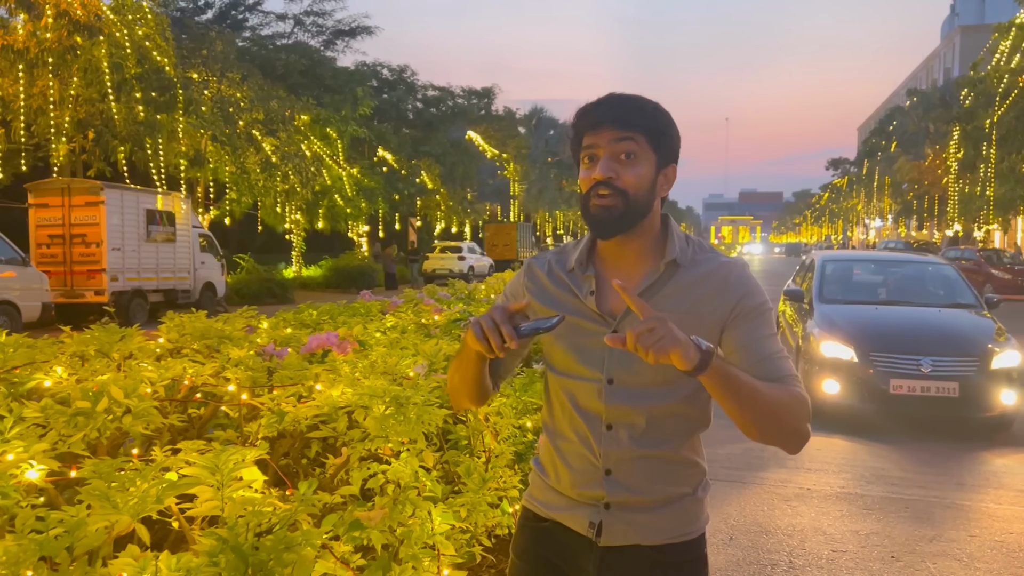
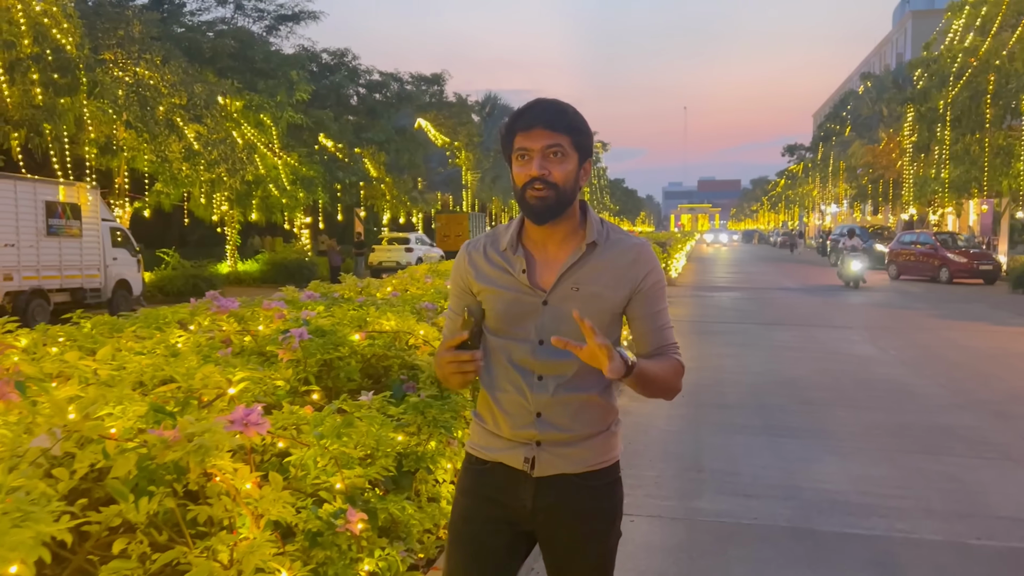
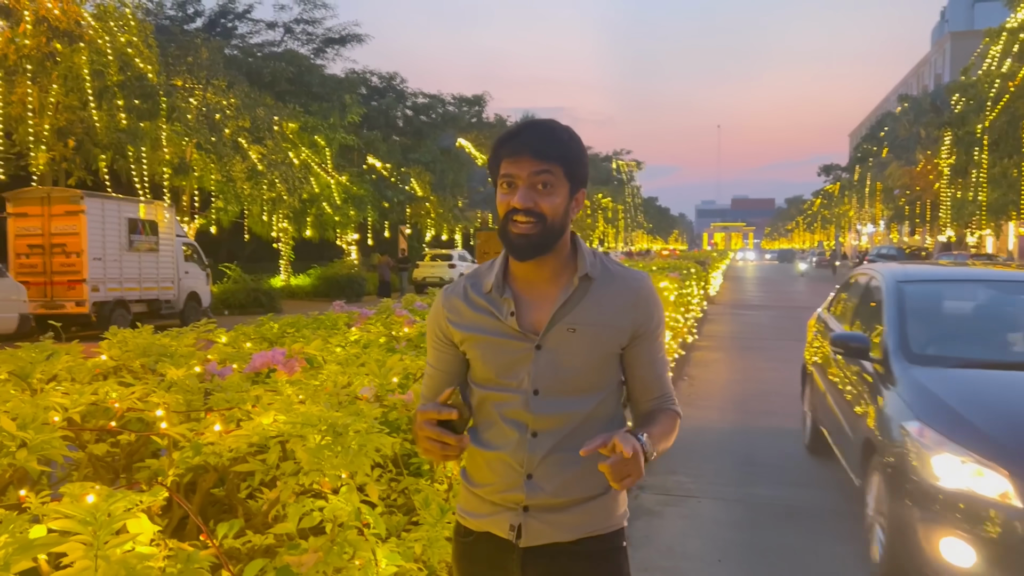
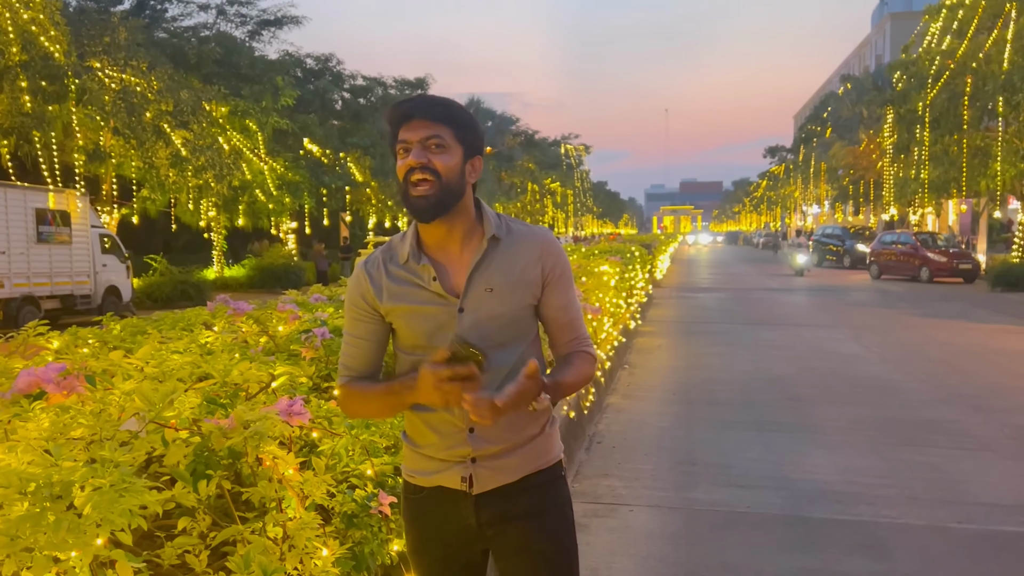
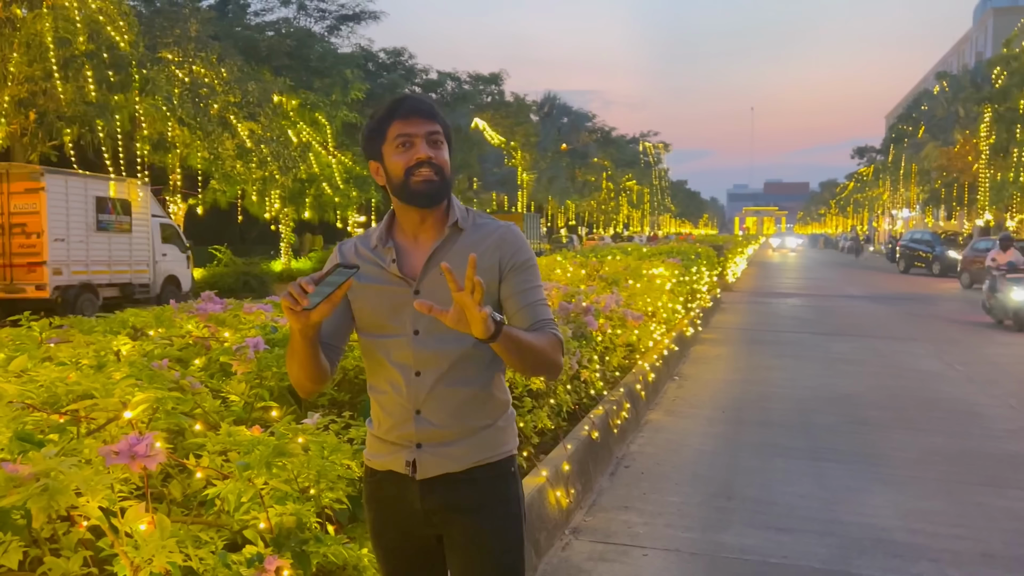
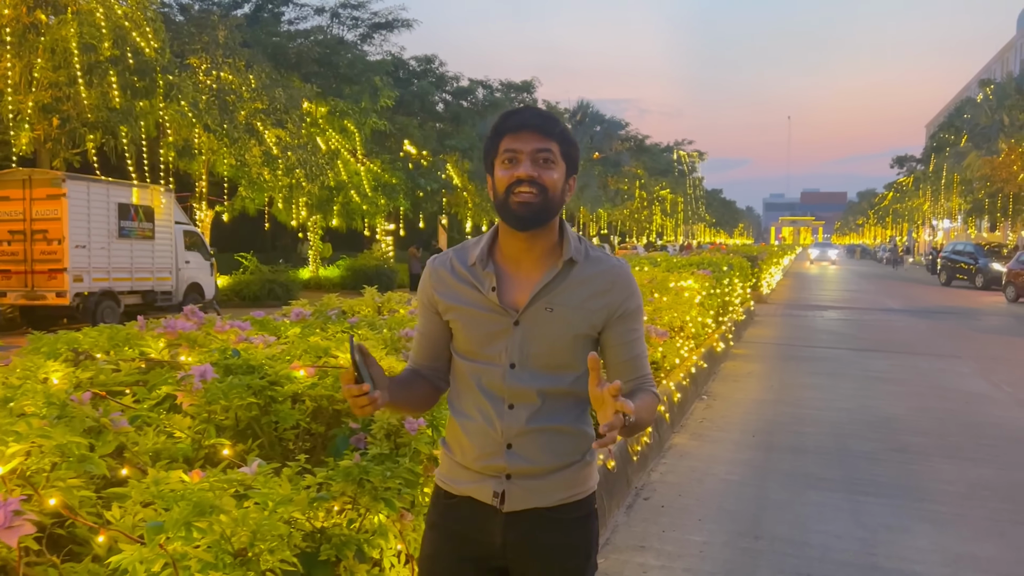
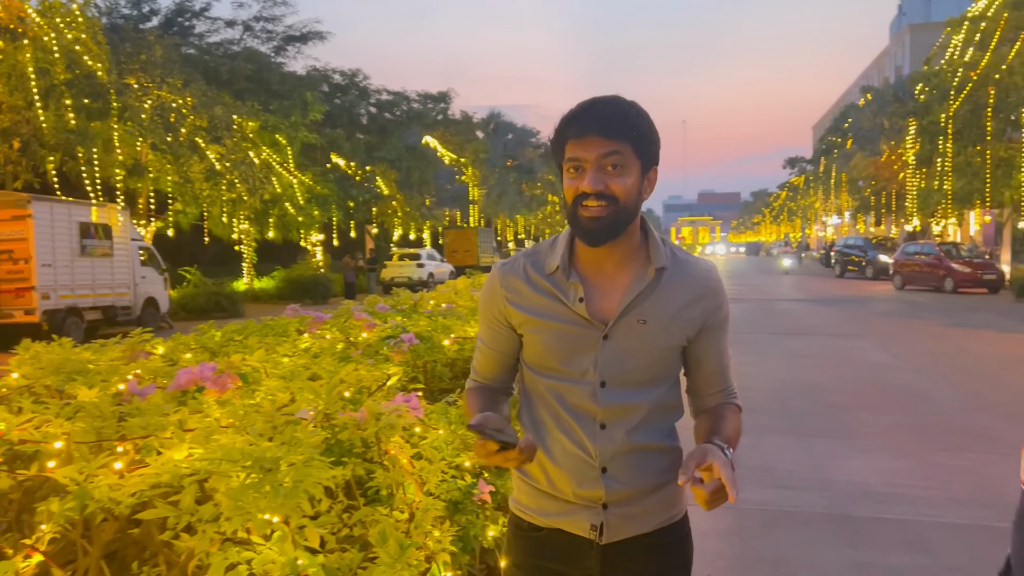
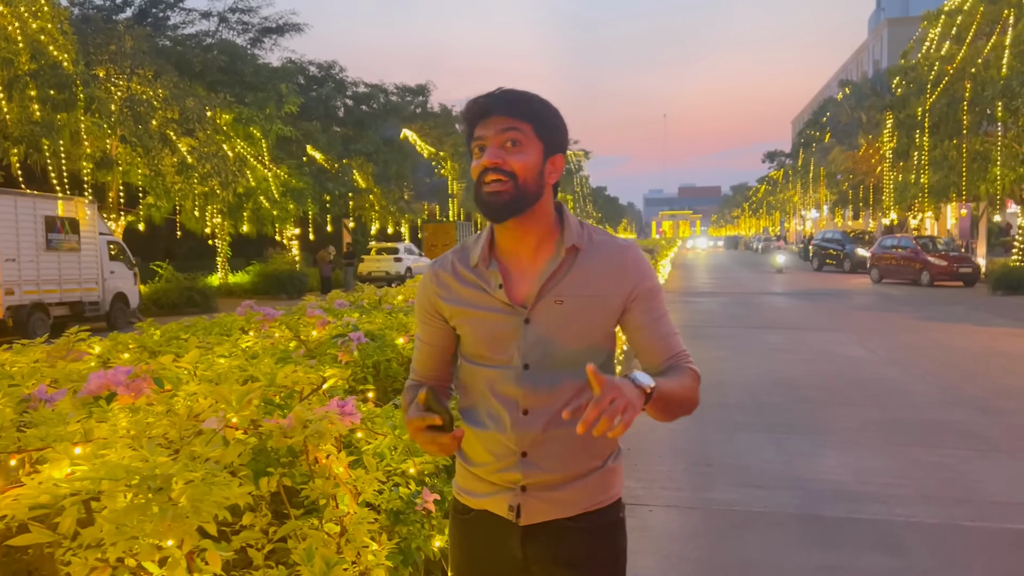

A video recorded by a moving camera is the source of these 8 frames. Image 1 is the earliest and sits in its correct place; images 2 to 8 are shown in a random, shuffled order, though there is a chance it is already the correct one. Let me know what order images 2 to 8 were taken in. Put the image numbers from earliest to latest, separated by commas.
3, 7, 8, 4, 2, 5, 6
